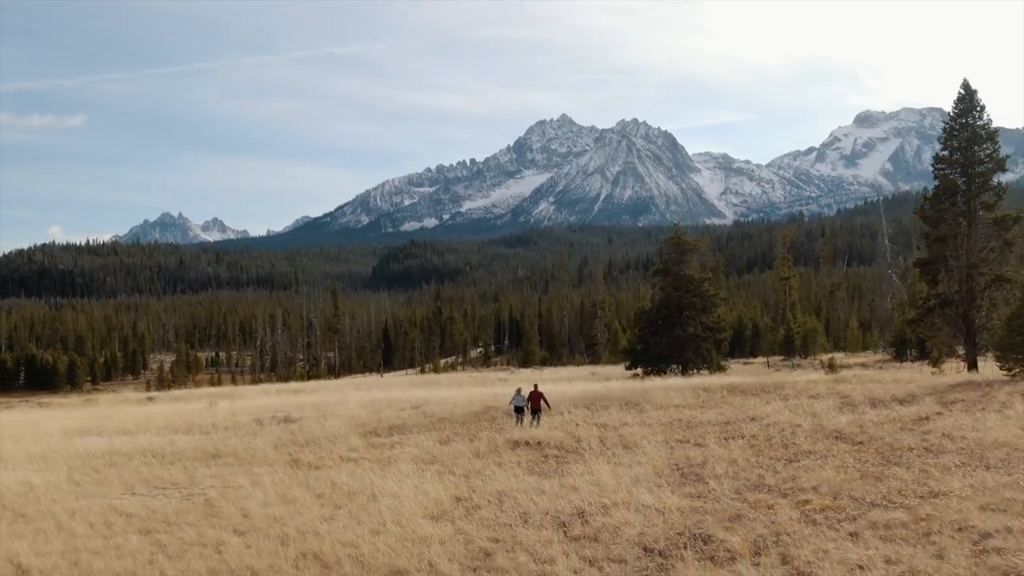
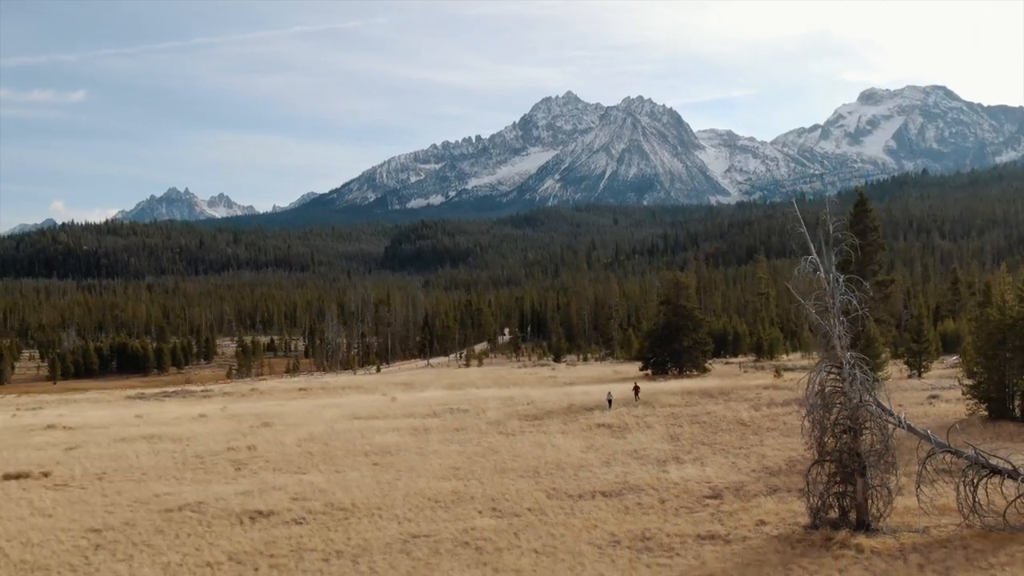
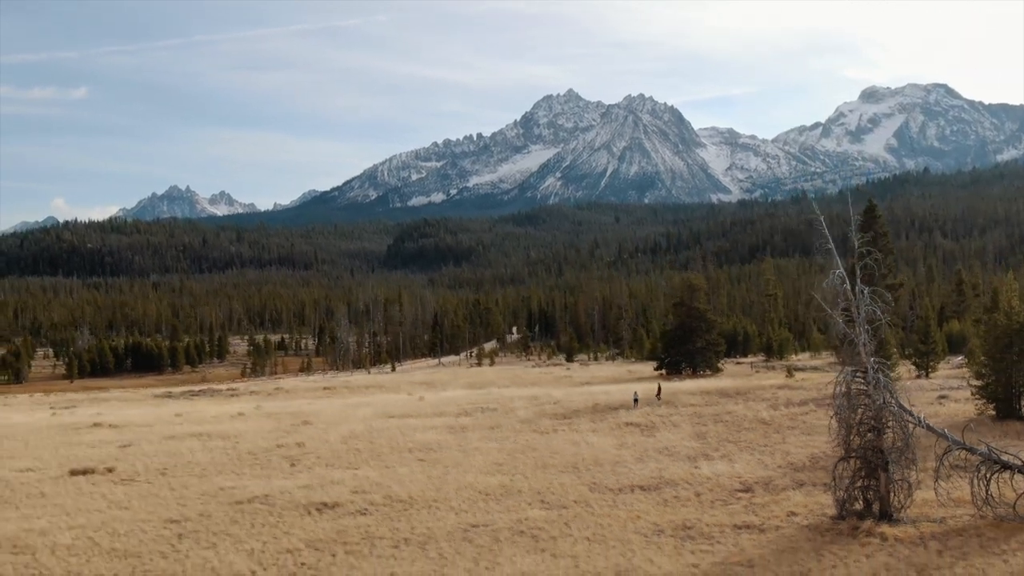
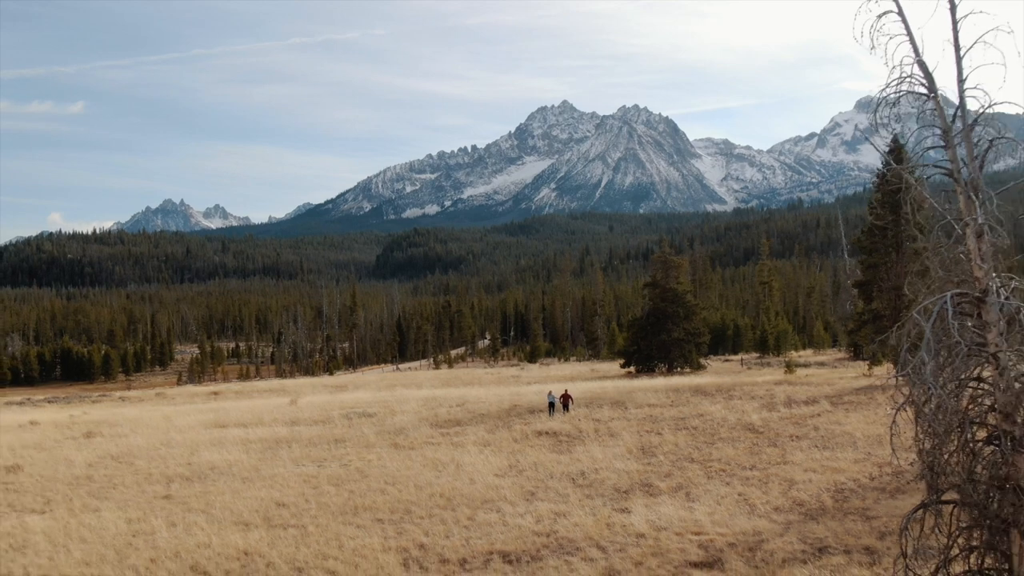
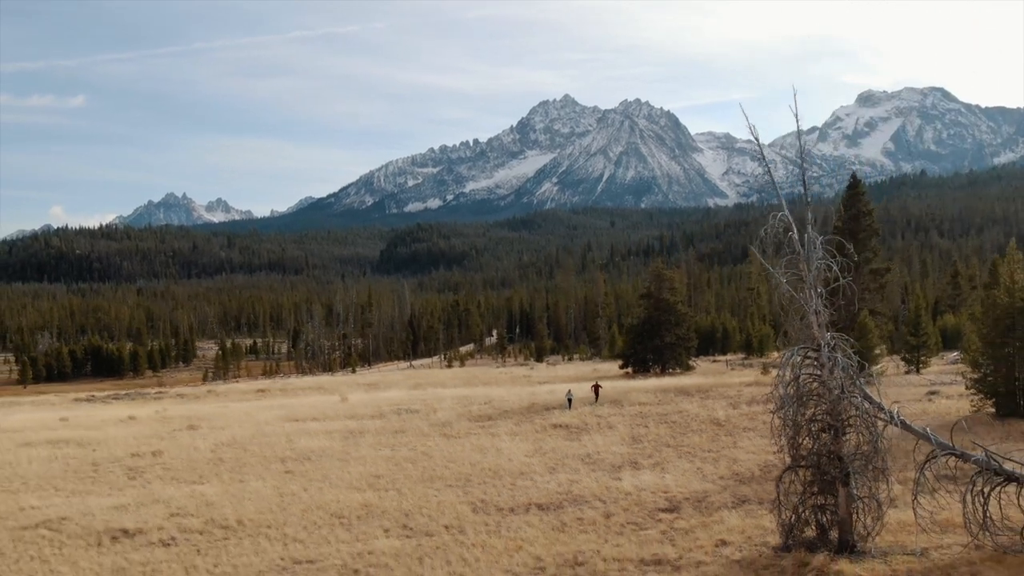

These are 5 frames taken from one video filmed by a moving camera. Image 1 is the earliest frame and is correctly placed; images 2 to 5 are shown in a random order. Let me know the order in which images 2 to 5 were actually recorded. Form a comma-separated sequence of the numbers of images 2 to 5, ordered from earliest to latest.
4, 5, 2, 3
